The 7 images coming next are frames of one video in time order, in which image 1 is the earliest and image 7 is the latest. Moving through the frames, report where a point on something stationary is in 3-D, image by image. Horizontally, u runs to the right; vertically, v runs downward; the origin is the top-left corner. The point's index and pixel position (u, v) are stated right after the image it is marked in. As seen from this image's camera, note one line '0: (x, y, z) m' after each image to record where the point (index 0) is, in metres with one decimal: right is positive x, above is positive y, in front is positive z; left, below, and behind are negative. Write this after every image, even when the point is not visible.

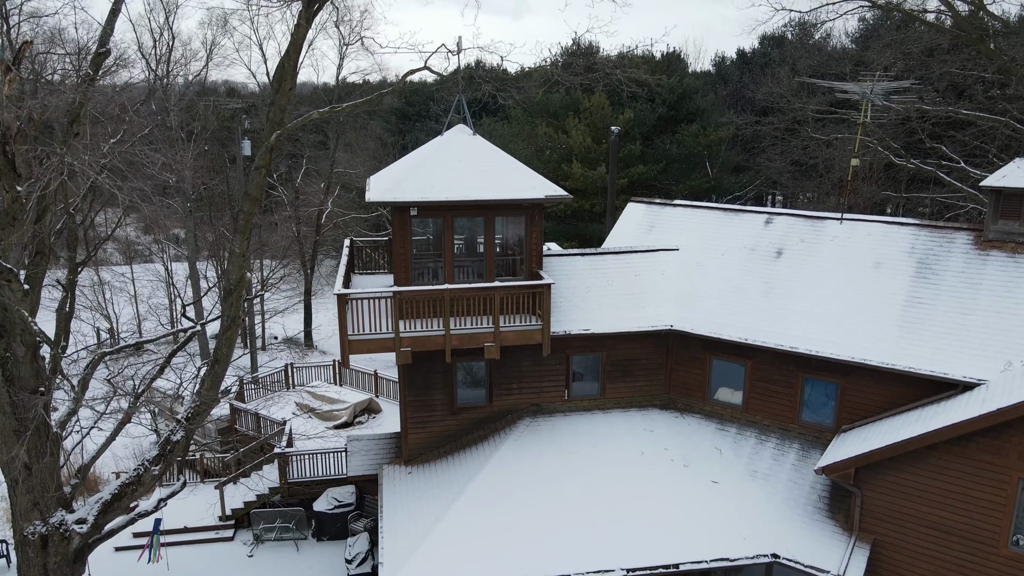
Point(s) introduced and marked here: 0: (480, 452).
0: (-0.6, -3.0, +11.6) m
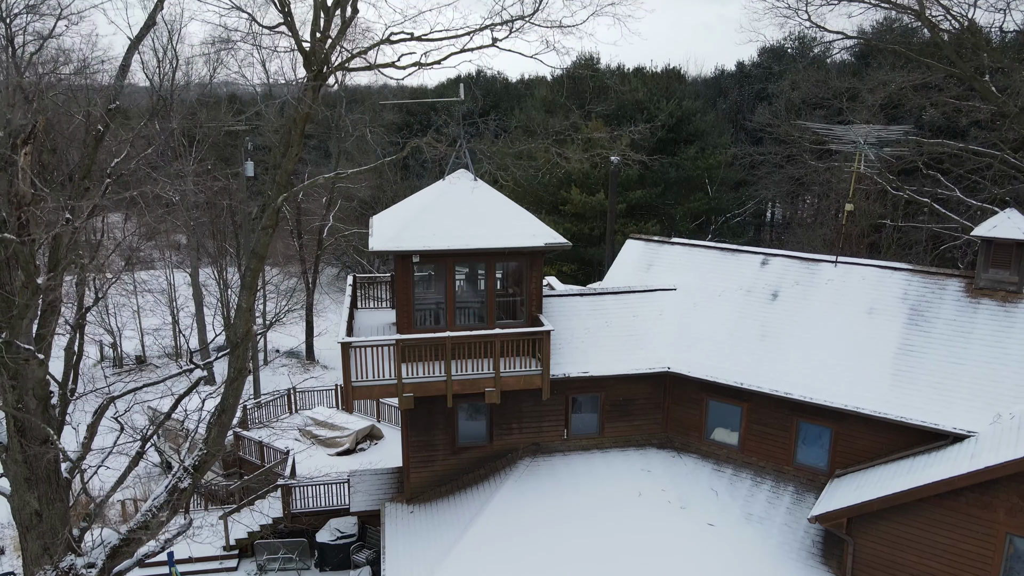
0: (-0.6, -3.8, +11.8) m
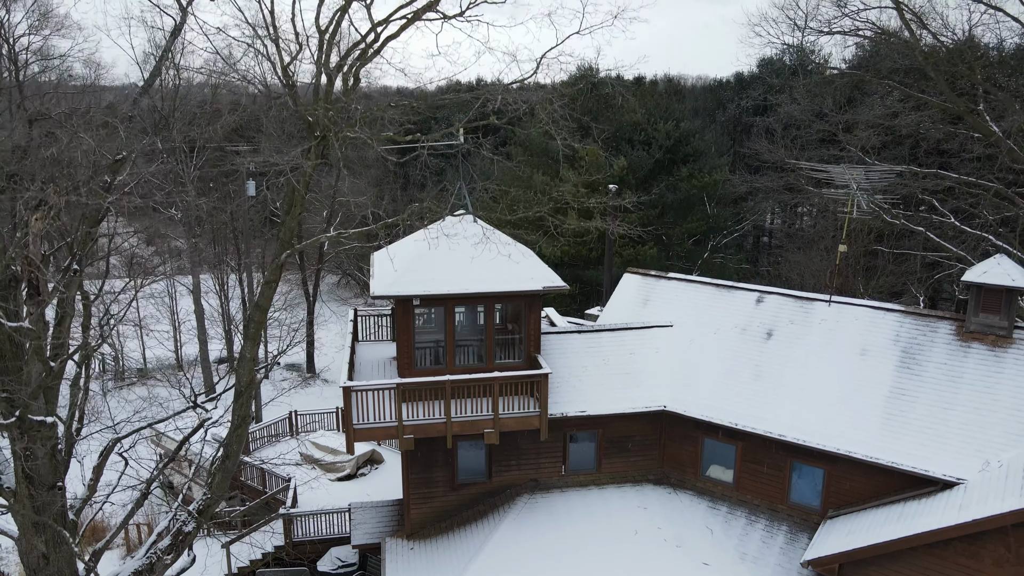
0: (-0.6, -4.6, +12.0) m
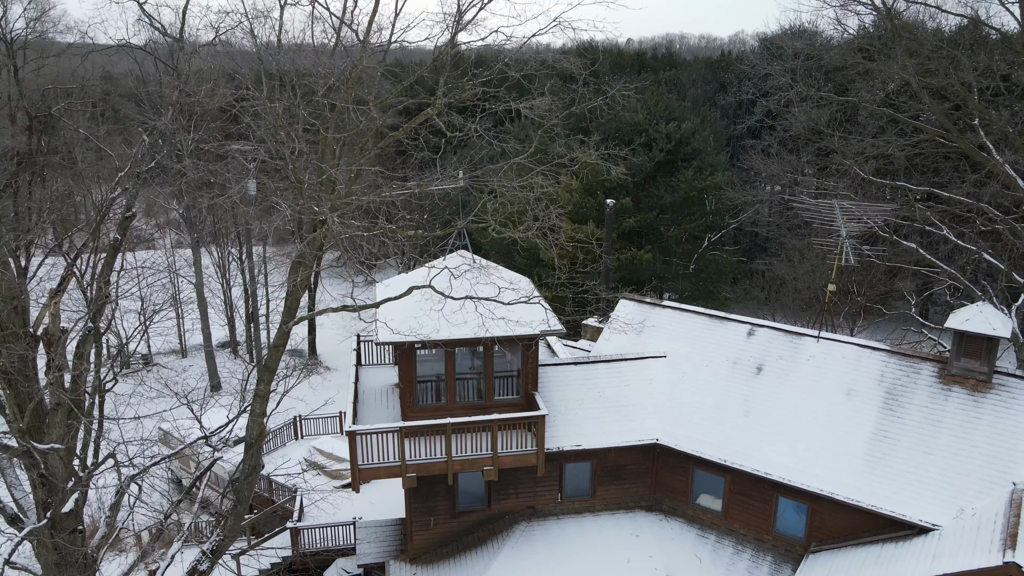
0: (-0.6, -5.4, +12.5) m
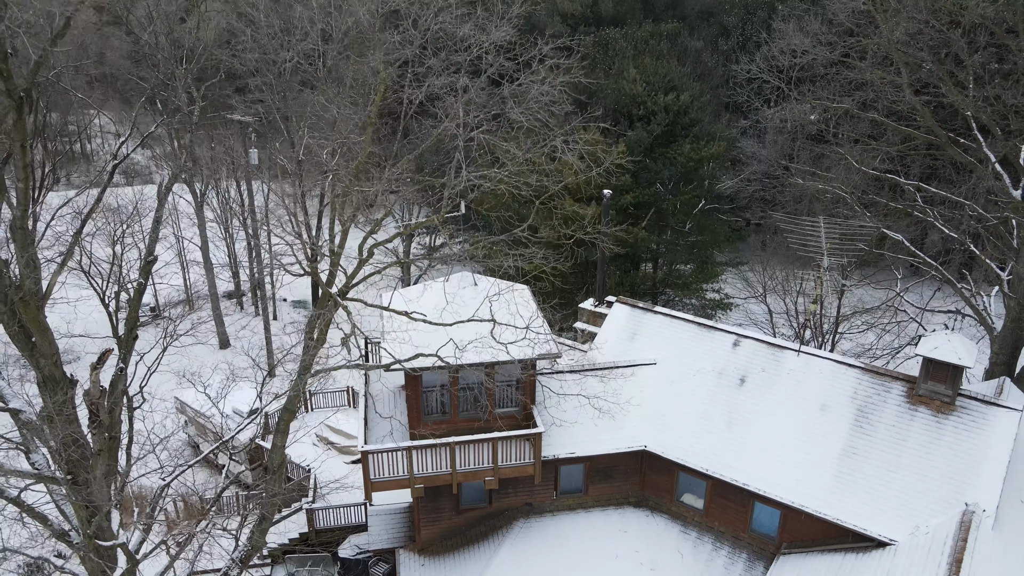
0: (-0.7, -5.8, +13.8) m
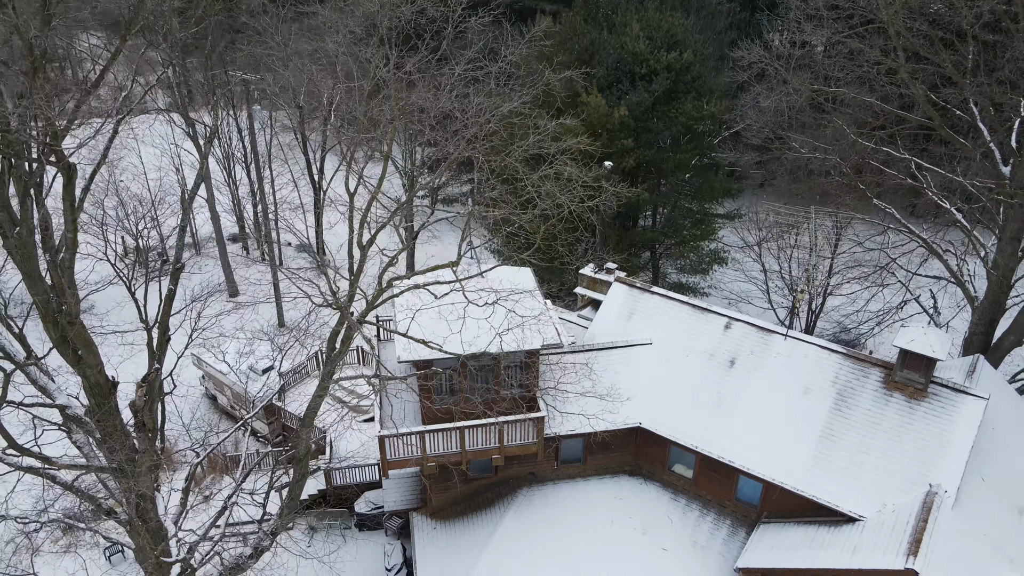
0: (-0.6, -5.5, +15.1) m
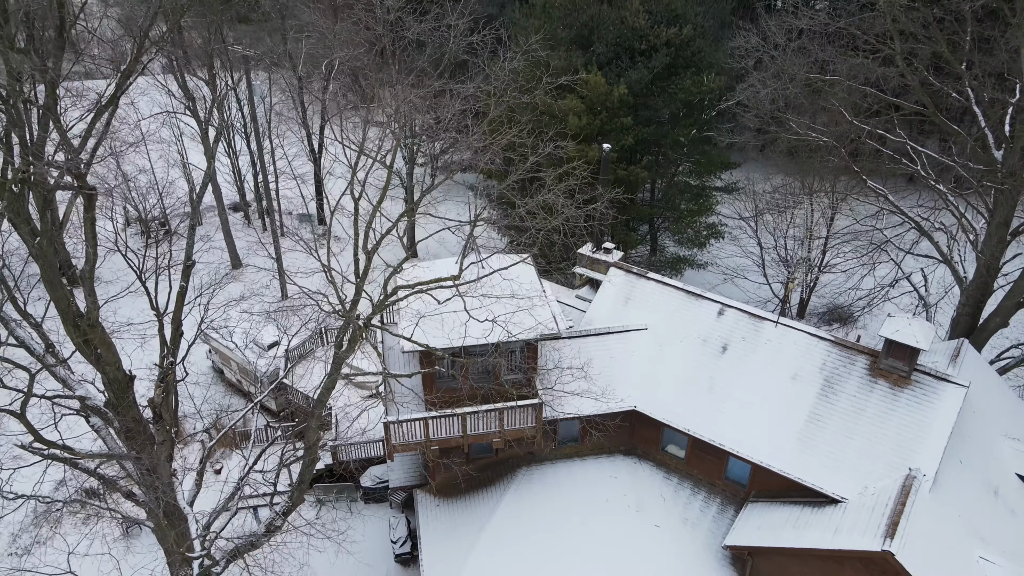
0: (-0.6, -5.2, +15.8) m
